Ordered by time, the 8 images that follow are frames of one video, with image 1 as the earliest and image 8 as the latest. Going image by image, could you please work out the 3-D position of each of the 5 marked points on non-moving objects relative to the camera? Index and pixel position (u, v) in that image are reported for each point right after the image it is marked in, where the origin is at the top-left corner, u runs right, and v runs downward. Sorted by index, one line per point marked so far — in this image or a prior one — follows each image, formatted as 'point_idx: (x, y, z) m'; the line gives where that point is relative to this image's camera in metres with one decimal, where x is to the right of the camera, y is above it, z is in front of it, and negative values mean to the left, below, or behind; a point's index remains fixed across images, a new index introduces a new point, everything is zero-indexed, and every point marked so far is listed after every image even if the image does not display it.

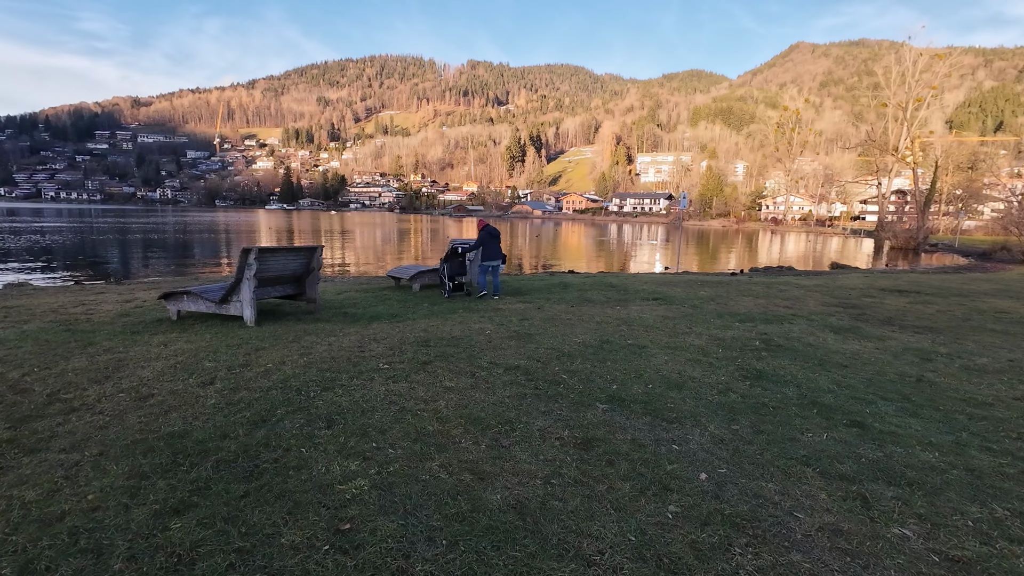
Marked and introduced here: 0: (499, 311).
0: (-0.2, -0.4, +8.2) m
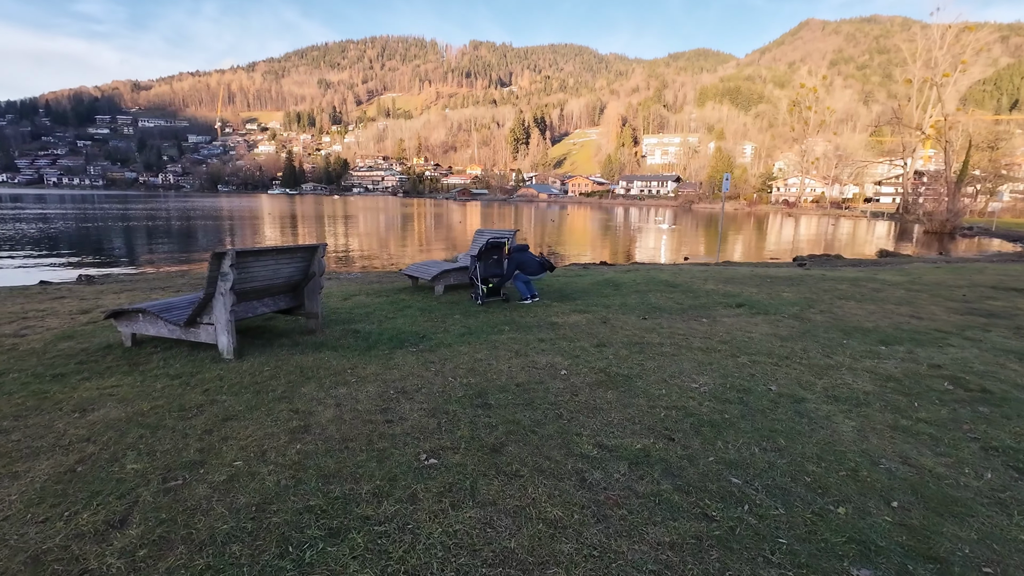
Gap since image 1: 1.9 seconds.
0: (+0.7, -0.6, +6.3) m
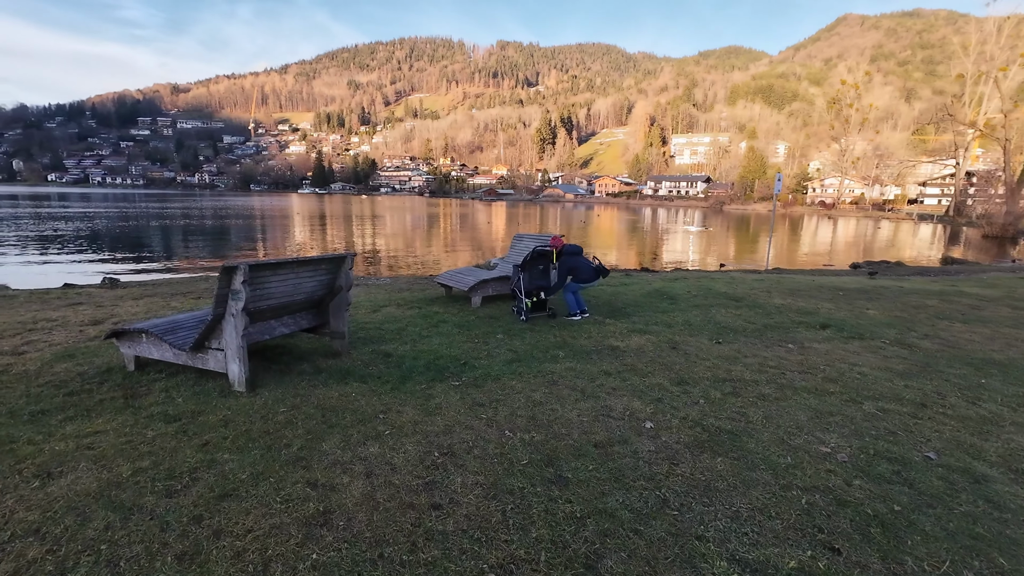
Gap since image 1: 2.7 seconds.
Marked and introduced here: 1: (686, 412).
0: (+1.3, -0.8, +5.3) m
1: (+1.4, -1.0, +3.8) m
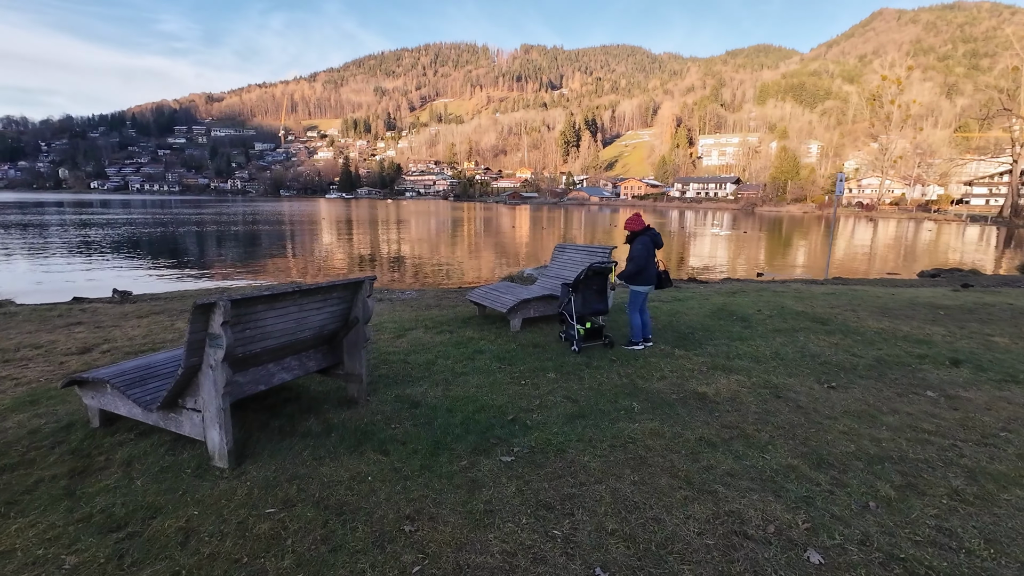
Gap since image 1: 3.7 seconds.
0: (+1.8, -1.1, +4.1) m
1: (+1.8, -1.2, +2.5) m
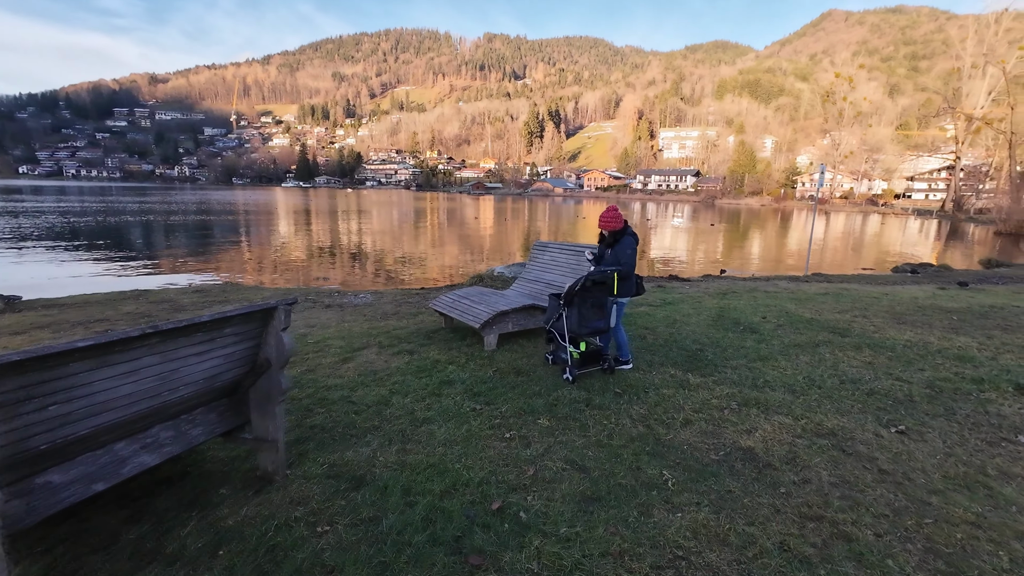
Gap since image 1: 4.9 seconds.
0: (+1.7, -1.2, +2.9) m
1: (+1.8, -1.4, +1.4) m
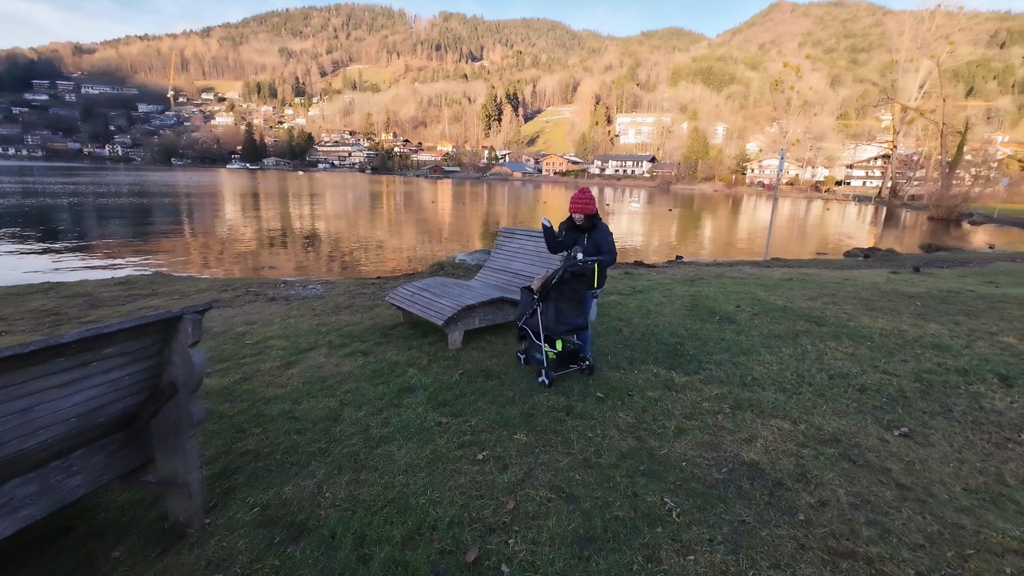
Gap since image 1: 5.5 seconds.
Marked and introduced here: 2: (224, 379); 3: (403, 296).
0: (+1.6, -1.2, +2.6) m
1: (+1.8, -1.5, +1.0) m
2: (-2.6, -0.8, +4.5) m
3: (-1.3, -0.1, +5.9) m
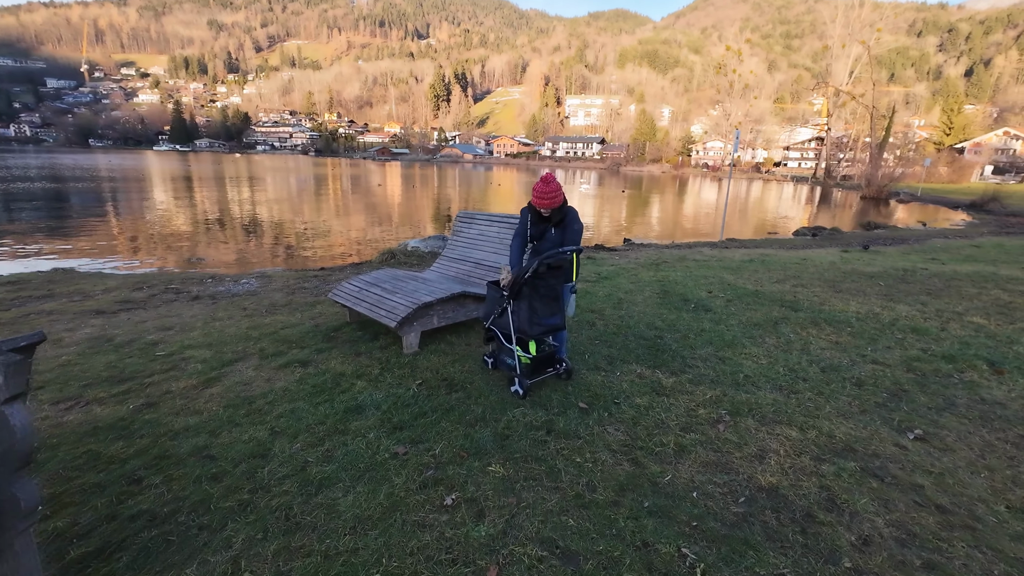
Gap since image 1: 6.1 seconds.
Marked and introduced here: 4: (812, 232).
0: (+1.5, -1.2, +2.1) m
1: (+1.9, -1.5, +0.6) m
2: (-2.9, -0.9, +3.6) m
3: (-1.7, -0.1, +5.1) m
4: (+11.4, +2.1, +18.6) m
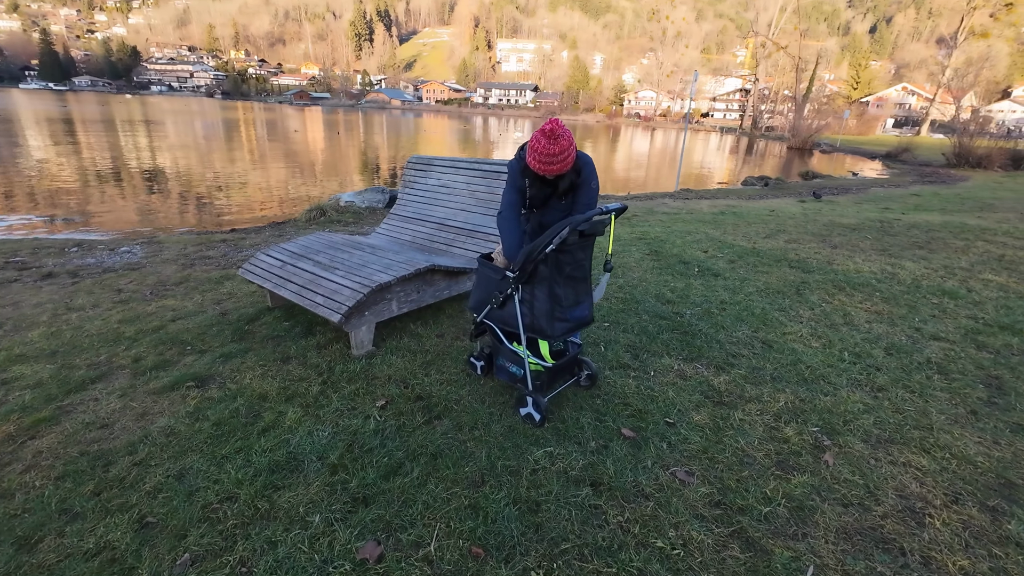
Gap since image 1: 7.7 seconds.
0: (+1.8, -1.2, +1.2) m
1: (+2.4, -1.6, -0.2) m
2: (-2.8, -0.9, +2.1) m
3: (-1.8, +0.1, +3.7) m
4: (+9.3, +4.0, +18.4) m
